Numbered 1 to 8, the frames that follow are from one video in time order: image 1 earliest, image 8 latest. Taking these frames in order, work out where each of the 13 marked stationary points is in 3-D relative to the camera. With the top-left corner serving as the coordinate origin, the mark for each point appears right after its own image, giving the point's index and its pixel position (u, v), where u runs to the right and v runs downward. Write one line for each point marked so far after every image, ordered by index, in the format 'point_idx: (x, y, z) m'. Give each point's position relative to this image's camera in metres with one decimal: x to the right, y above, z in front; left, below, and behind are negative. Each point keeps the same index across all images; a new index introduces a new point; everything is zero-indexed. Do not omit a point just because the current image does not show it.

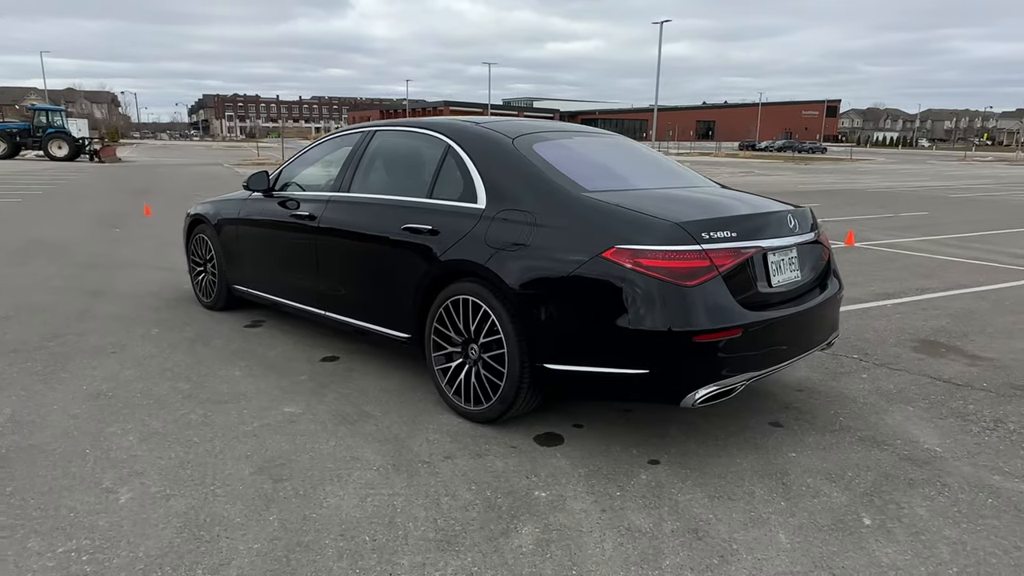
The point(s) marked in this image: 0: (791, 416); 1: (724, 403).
0: (+1.6, -0.7, +3.8) m
1: (+1.2, -0.7, +4.0) m
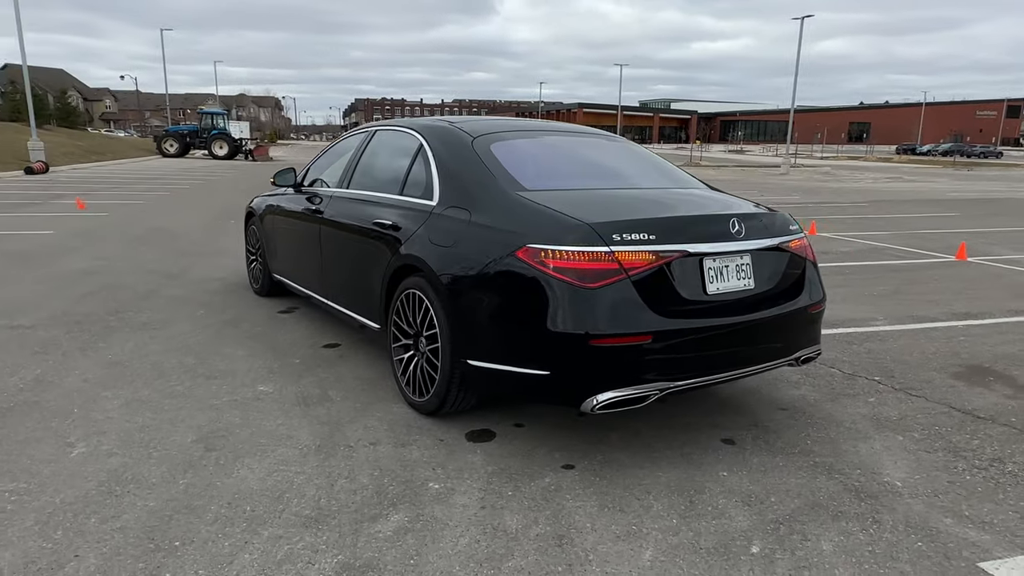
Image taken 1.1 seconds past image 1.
0: (+1.2, -0.8, +3.6) m
1: (+1.0, -0.7, +3.8) m
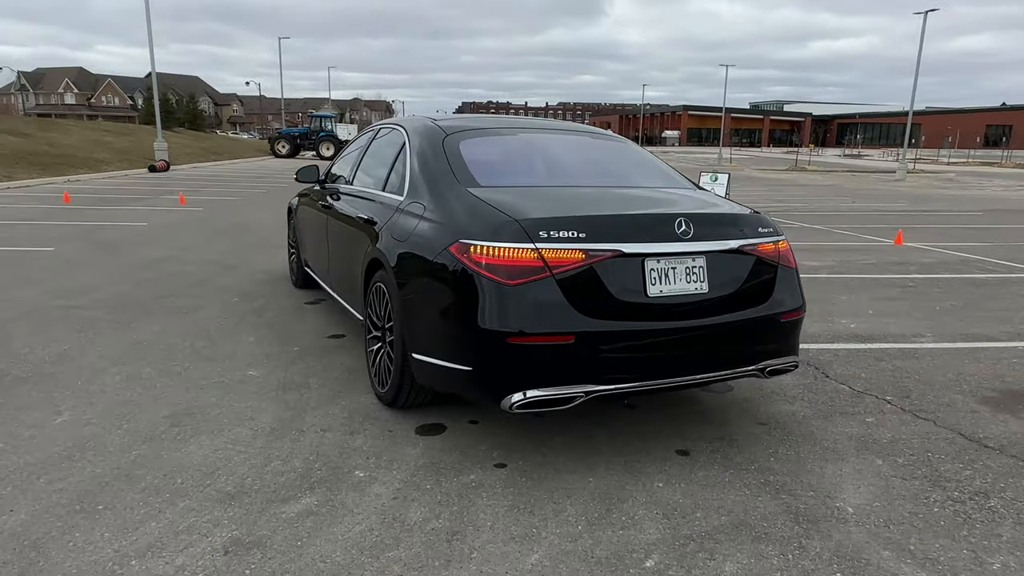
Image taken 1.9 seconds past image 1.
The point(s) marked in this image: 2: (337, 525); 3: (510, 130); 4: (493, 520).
0: (+1.0, -0.8, +3.4) m
1: (+0.7, -0.7, +3.7) m
2: (-0.7, -0.9, +2.6) m
3: (0.0, +1.0, +4.2) m
4: (-0.1, -0.9, +2.7) m
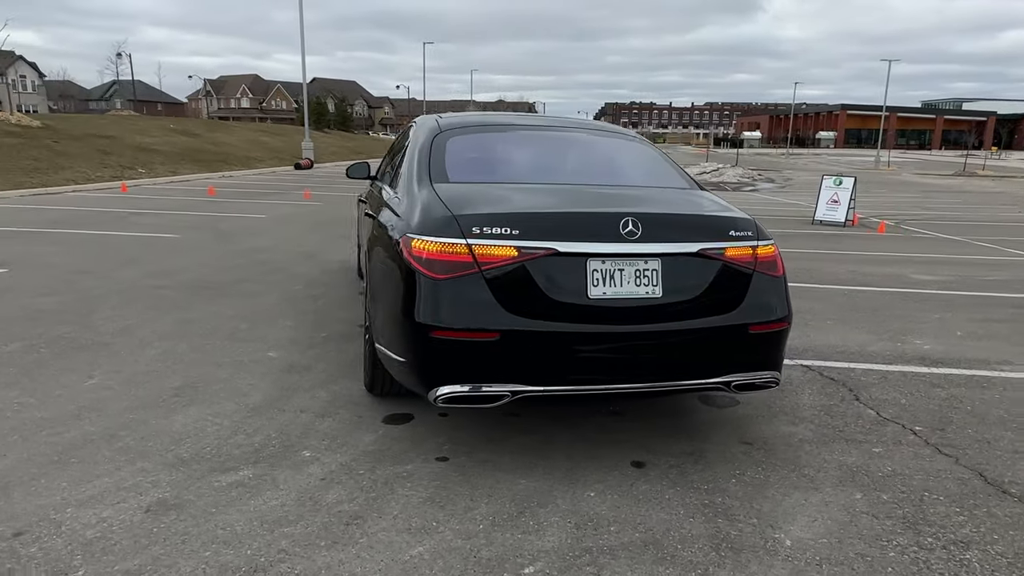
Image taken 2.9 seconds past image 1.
0: (+0.7, -0.8, +3.2) m
1: (+0.6, -0.8, +3.5) m
2: (-1.0, -0.9, +2.8) m
3: (0.0, +1.0, +4.2) m
4: (-0.4, -0.9, +2.7) m
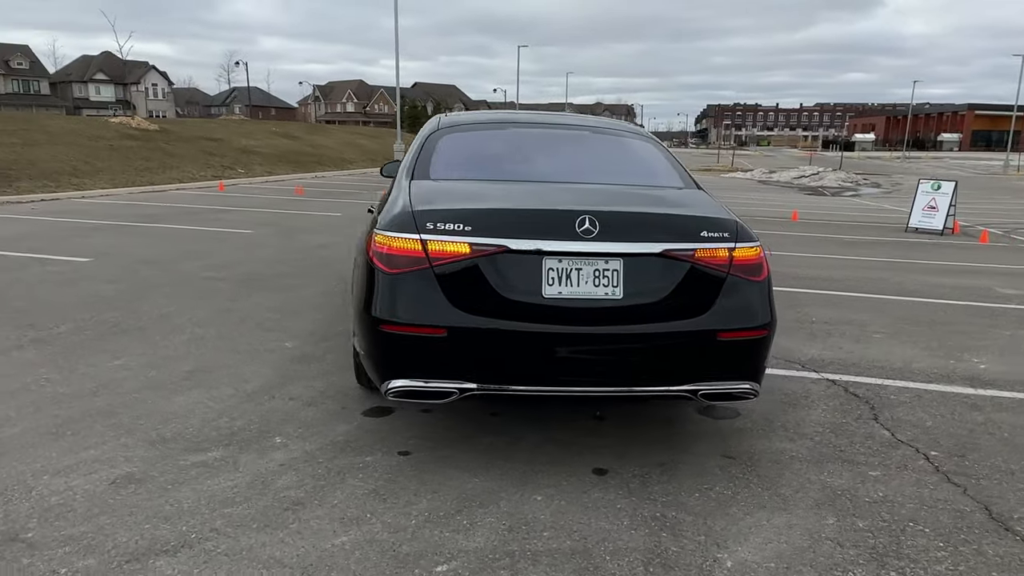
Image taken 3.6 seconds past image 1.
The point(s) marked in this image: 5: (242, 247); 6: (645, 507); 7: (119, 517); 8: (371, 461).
0: (+0.6, -0.8, +3.1) m
1: (+0.4, -0.8, +3.4) m
2: (-1.3, -0.8, +2.9) m
3: (0.0, +1.0, +4.1) m
4: (-0.7, -0.9, +2.8) m
5: (-3.5, +0.5, +8.9) m
6: (+0.5, -0.9, +2.8) m
7: (-1.5, -0.9, +2.6) m
8: (-0.6, -0.8, +3.1) m
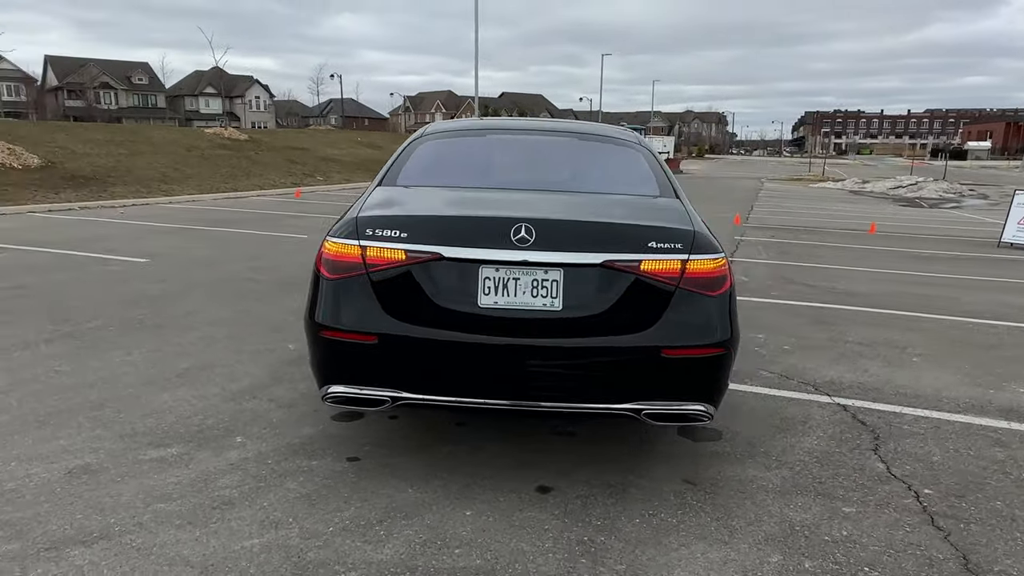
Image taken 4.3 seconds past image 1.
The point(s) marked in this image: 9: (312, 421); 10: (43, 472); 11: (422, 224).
0: (+0.3, -0.9, +3.0) m
1: (+0.2, -0.8, +3.3) m
2: (-1.5, -0.8, +3.0) m
3: (-0.1, +0.9, +4.1) m
4: (-1.0, -0.9, +2.8) m
5: (-3.0, +0.5, +9.3) m
6: (+0.3, -0.9, +2.7) m
7: (-1.8, -0.9, +2.7) m
8: (-0.9, -0.8, +3.1) m
9: (-1.1, -0.7, +3.6) m
10: (-2.0, -0.8, +3.0) m
11: (-0.4, +0.3, +2.8) m
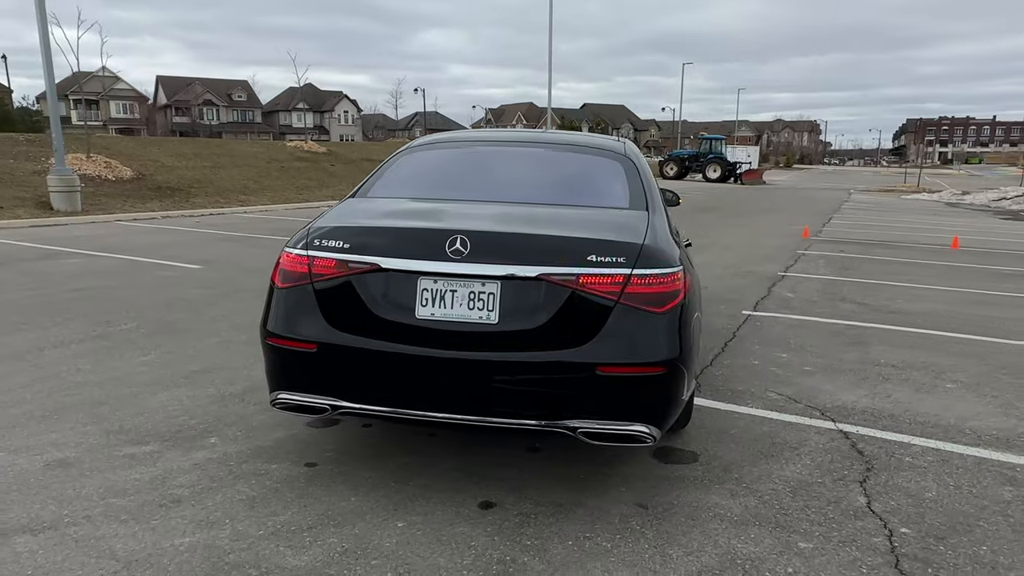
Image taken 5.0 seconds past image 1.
0: (0.0, -0.9, +2.9) m
1: (0.0, -0.9, +3.2) m
2: (-1.8, -0.8, +3.2) m
3: (-0.2, +0.9, +4.1) m
4: (-1.2, -0.9, +2.9) m
5: (-2.5, +0.4, +9.6) m
6: (0.0, -1.0, +2.6) m
7: (-2.1, -0.9, +2.9) m
8: (-1.1, -0.8, +3.2) m
9: (-1.2, -0.8, +3.7) m
10: (-2.3, -0.8, +3.2) m
11: (-0.6, +0.2, +2.9) m
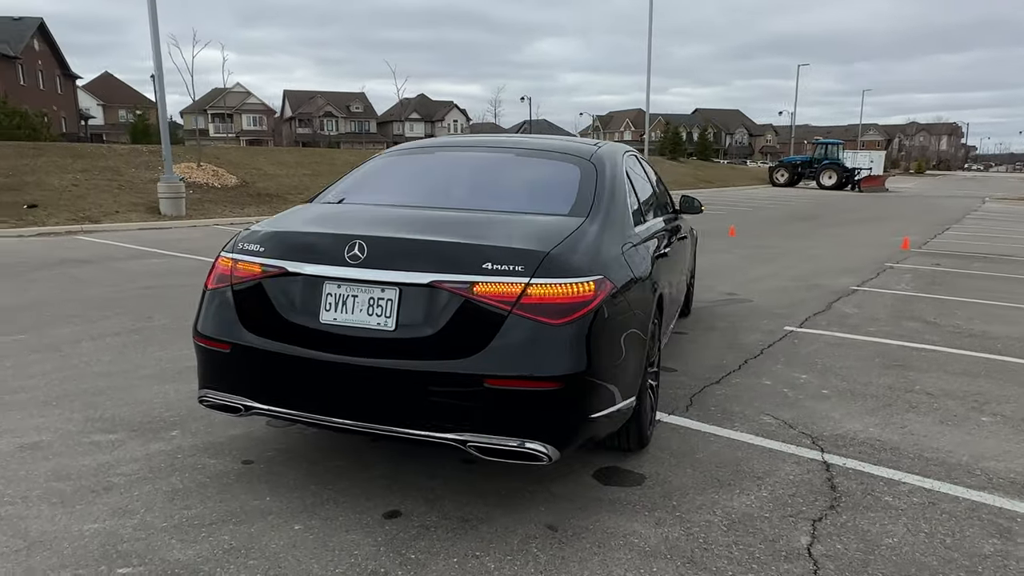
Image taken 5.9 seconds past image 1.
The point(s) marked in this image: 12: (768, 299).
0: (-0.4, -1.0, +2.8) m
1: (-0.4, -0.9, +3.2) m
2: (-2.1, -0.8, +3.4) m
3: (-0.3, +0.8, +4.1) m
4: (-1.6, -0.9, +3.0) m
5: (-1.7, +0.3, +9.8) m
6: (-0.5, -1.0, +2.6) m
7: (-2.4, -0.9, +3.2) m
8: (-1.4, -0.9, +3.3) m
9: (-1.5, -0.8, +3.8) m
10: (-2.6, -0.8, +3.5) m
11: (-1.0, +0.2, +2.9) m
12: (+3.0, -0.1, +8.1) m
